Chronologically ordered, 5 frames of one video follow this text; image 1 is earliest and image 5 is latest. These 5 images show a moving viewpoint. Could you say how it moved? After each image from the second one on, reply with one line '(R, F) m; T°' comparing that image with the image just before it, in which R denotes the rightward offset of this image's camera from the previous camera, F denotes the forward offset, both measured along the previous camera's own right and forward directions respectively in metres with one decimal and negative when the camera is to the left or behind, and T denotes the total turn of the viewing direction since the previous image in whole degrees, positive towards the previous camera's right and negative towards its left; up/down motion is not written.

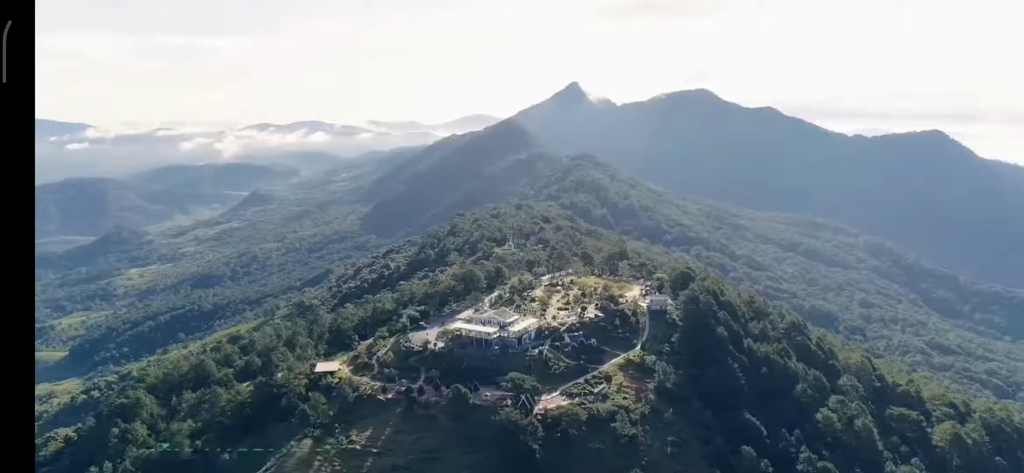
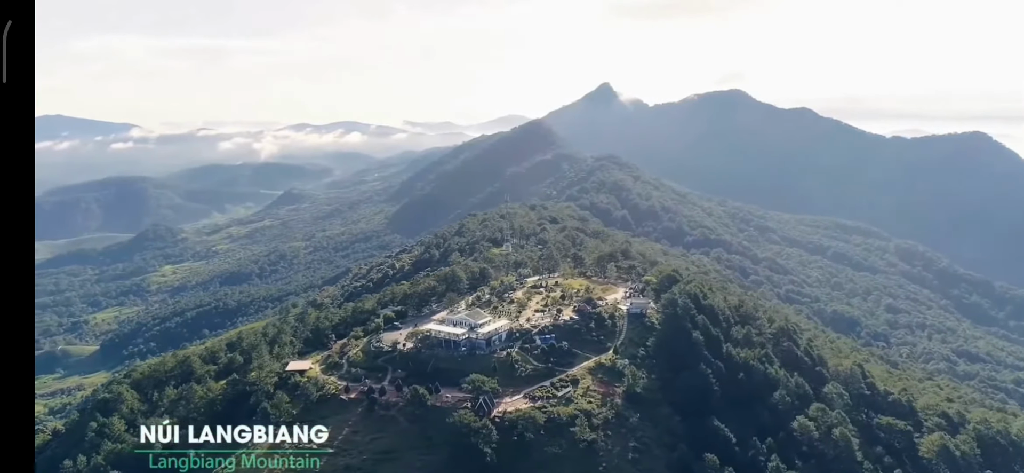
(+3.2, +0.1) m; -2°
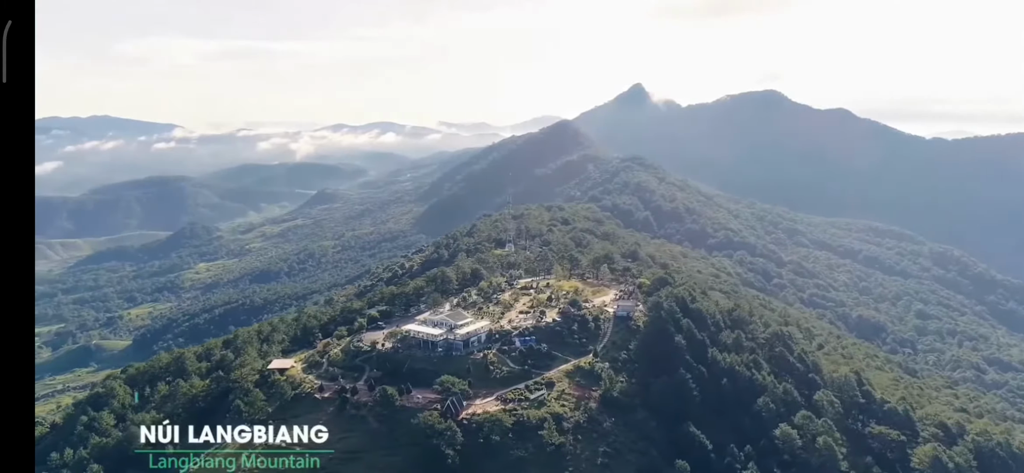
(+2.8, 0.0) m; -2°
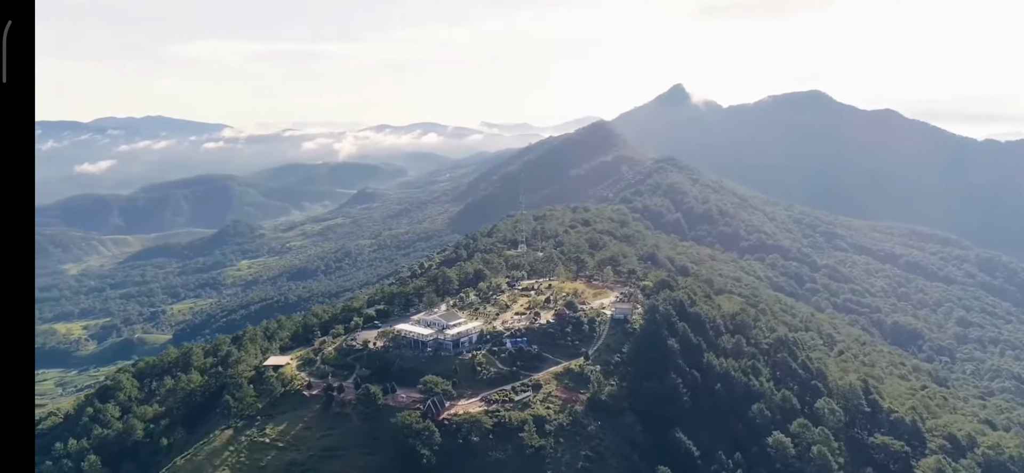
(+2.5, -0.2) m; -3°
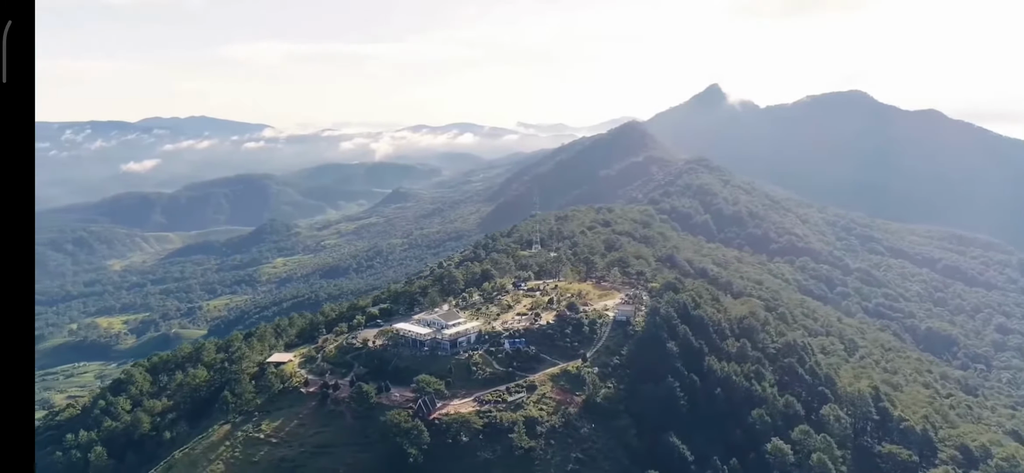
(+1.9, -0.1) m; -3°
